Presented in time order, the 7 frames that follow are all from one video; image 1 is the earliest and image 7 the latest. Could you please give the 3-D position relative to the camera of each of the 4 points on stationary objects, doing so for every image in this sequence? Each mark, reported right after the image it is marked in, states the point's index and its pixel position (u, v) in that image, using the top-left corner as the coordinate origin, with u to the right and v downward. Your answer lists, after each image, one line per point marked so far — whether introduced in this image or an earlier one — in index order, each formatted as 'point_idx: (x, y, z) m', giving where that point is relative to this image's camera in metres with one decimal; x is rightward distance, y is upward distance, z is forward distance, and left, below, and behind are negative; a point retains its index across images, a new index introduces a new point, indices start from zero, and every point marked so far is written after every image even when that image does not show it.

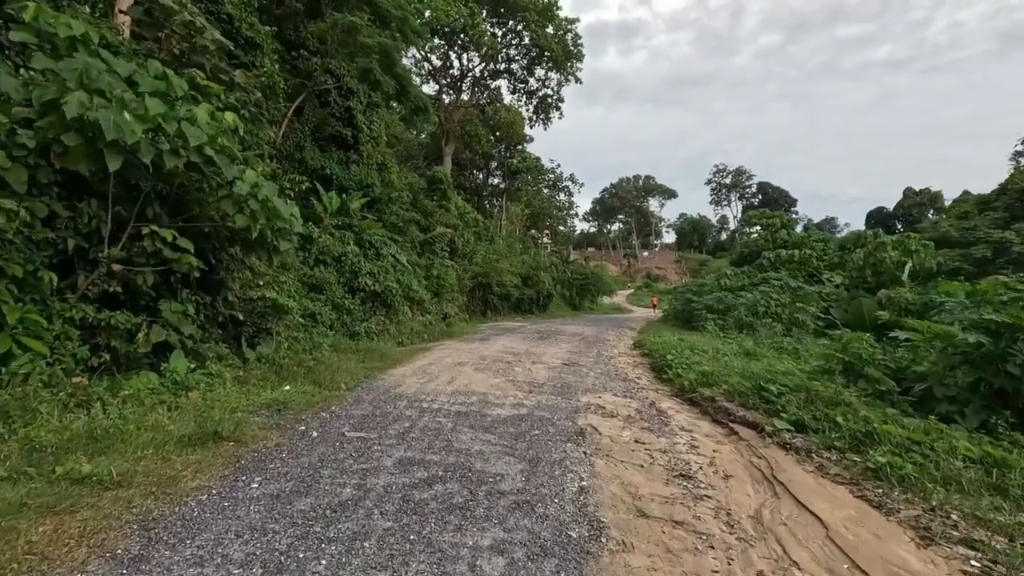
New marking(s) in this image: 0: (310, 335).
0: (-2.8, -0.7, +7.4) m
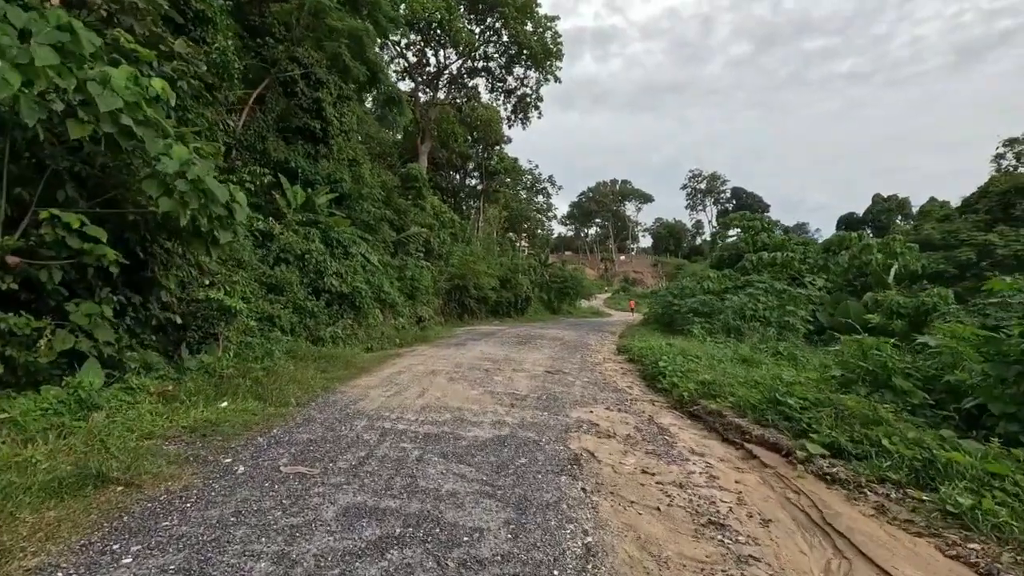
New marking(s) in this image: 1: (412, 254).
0: (-3.1, -0.7, +6.6) m
1: (-3.2, +1.1, +16.8) m
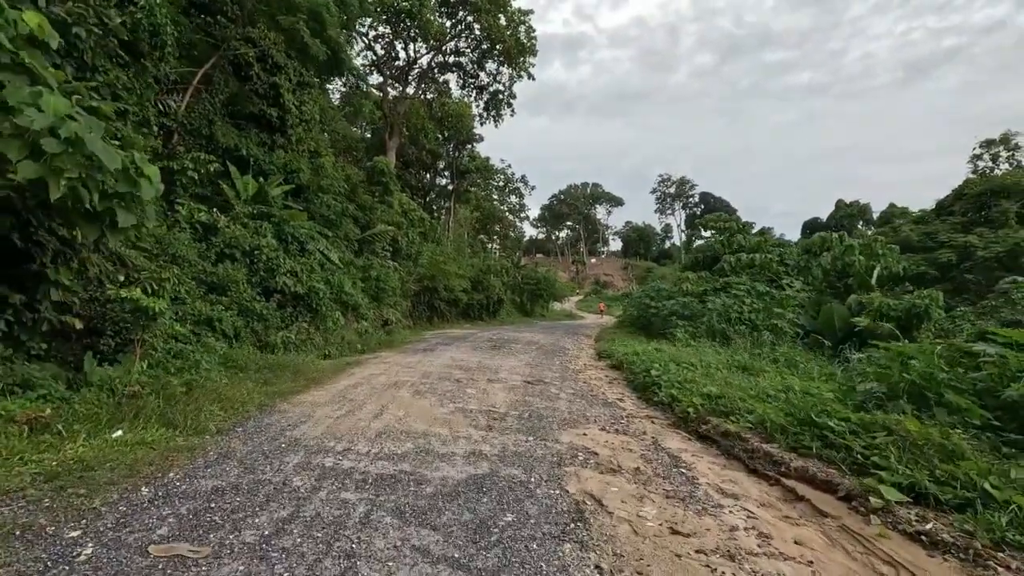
0: (-3.3, -0.6, +5.7) m
1: (-4.0, +1.0, +15.8) m
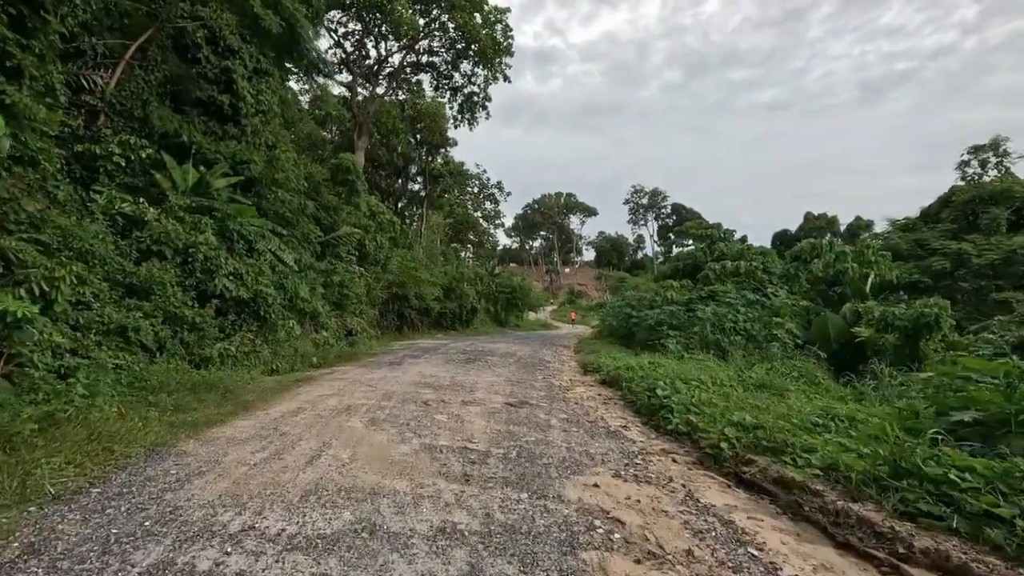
0: (-3.5, -0.6, +4.5) m
1: (-4.7, +0.8, +14.6) m
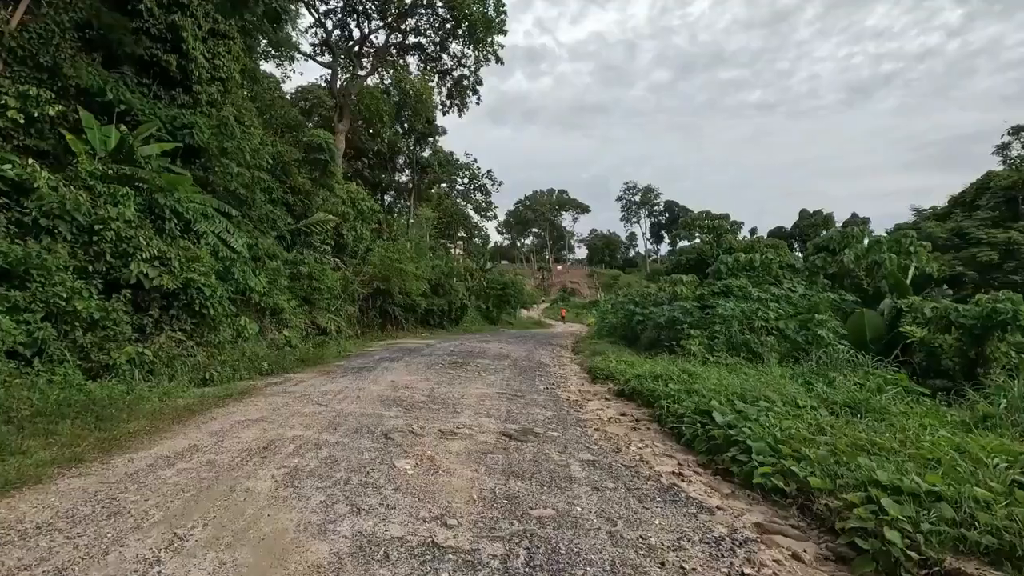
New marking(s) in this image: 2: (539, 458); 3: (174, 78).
0: (-3.5, -0.5, +2.9) m
1: (-4.8, +1.0, +13.1) m
2: (+0.1, -1.0, +3.1) m
3: (-5.8, +3.6, +9.2) m
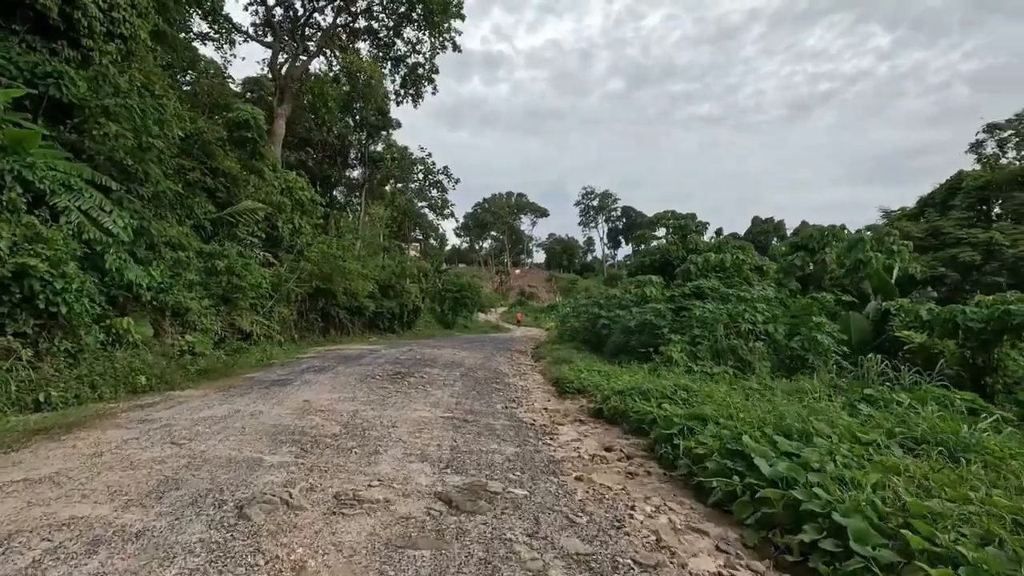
0: (-3.7, -0.4, +1.4) m
1: (-5.8, +1.0, +11.4) m
2: (-0.1, -0.9, +1.8) m
3: (-6.5, +3.7, +7.4) m
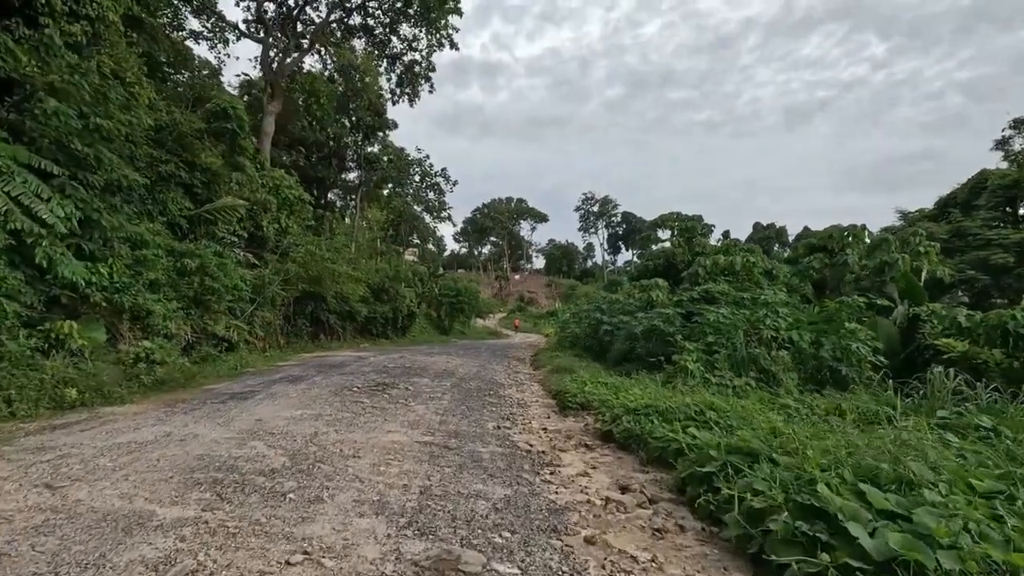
0: (-3.7, -0.3, +0.6) m
1: (-5.8, +1.0, +10.6) m
2: (-0.1, -0.8, +1.0) m
3: (-6.5, +3.7, +6.7) m
